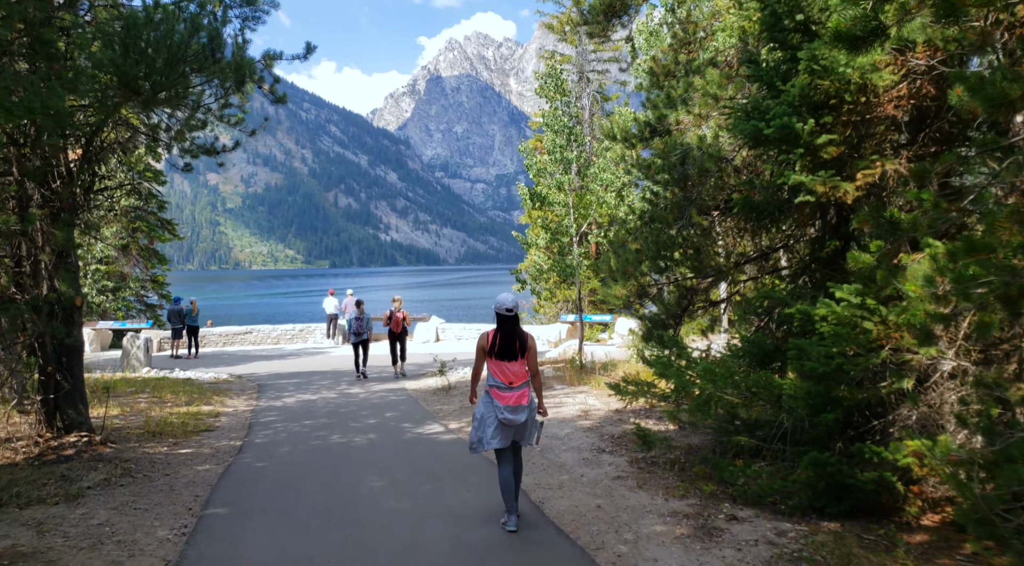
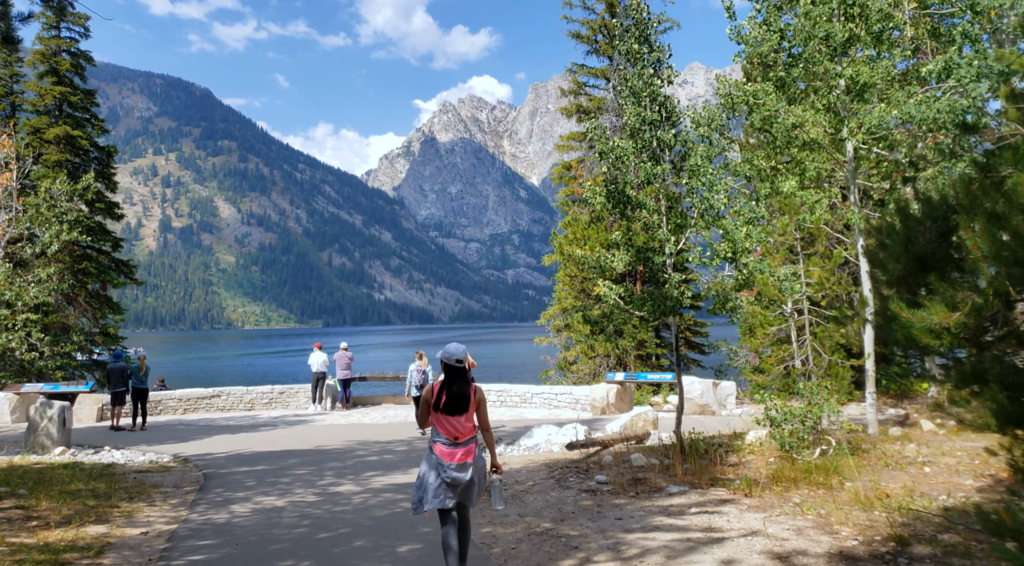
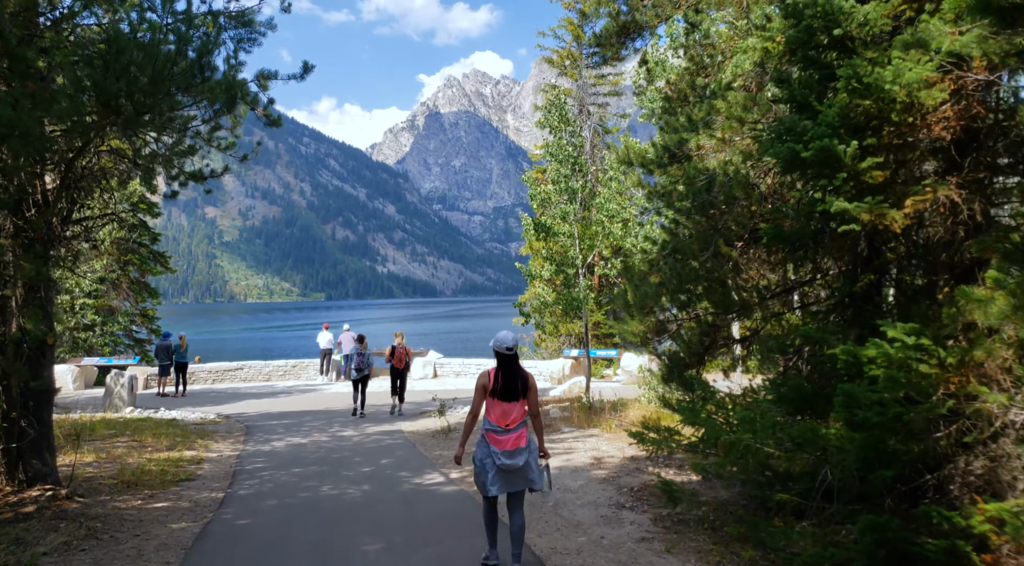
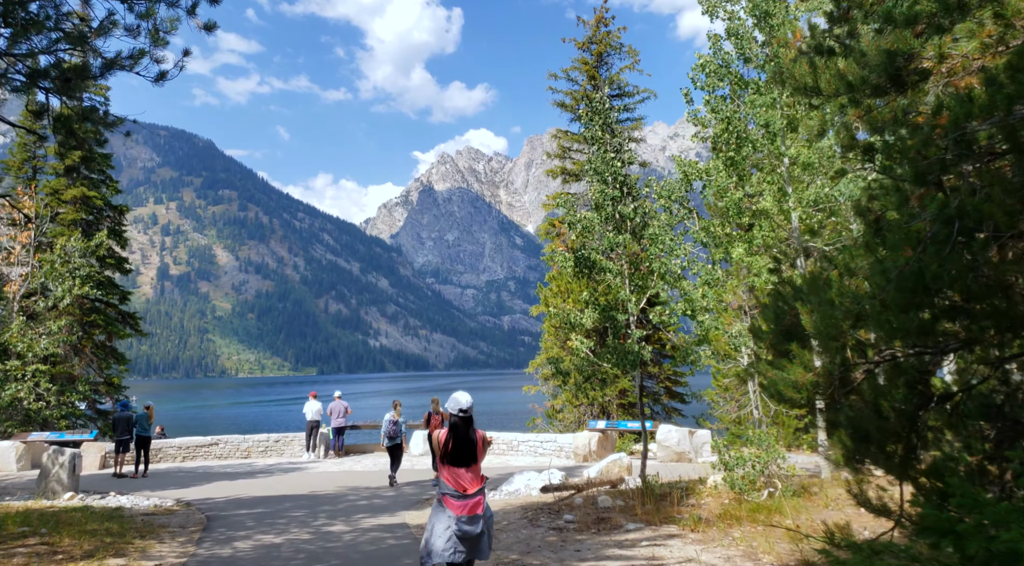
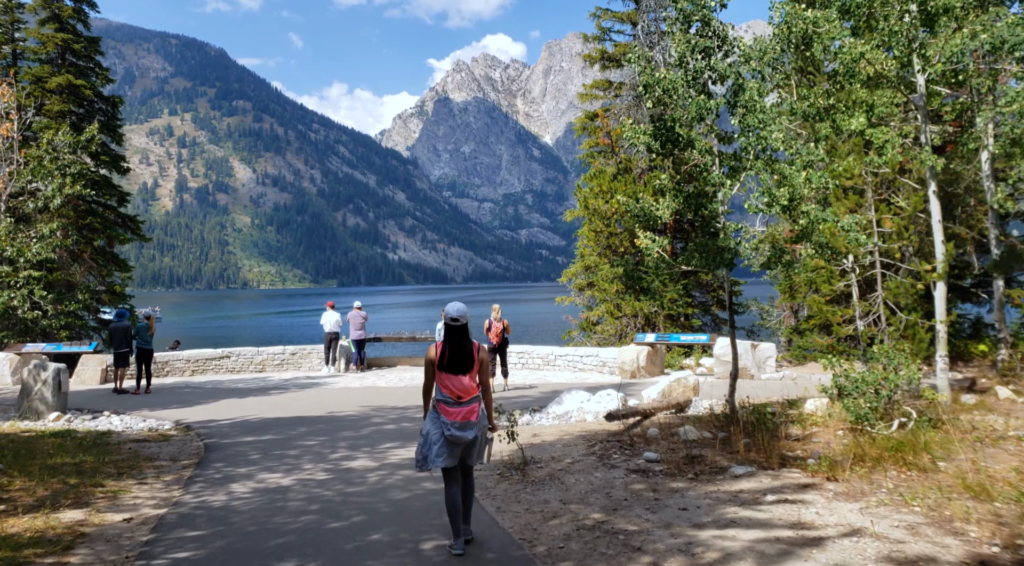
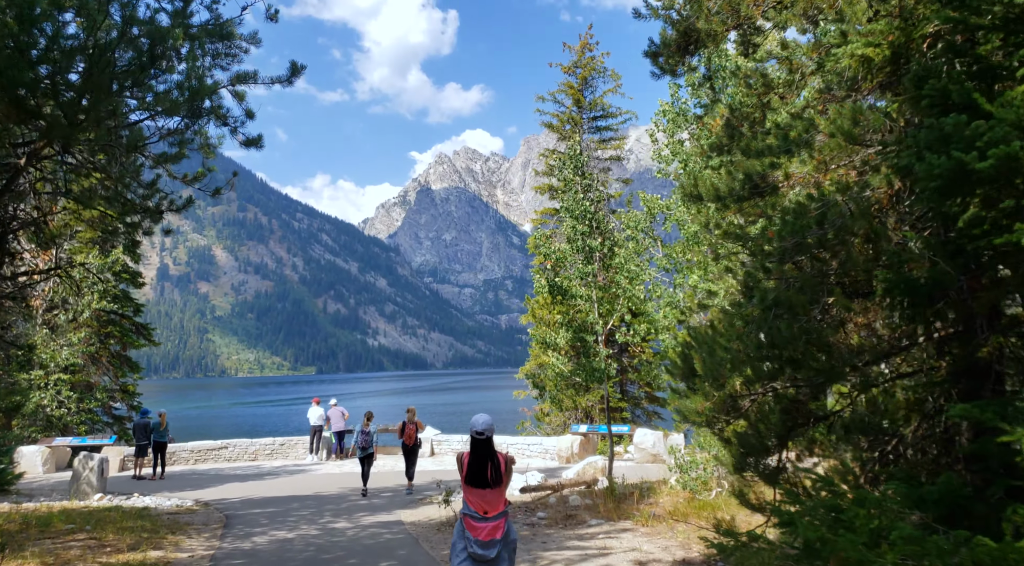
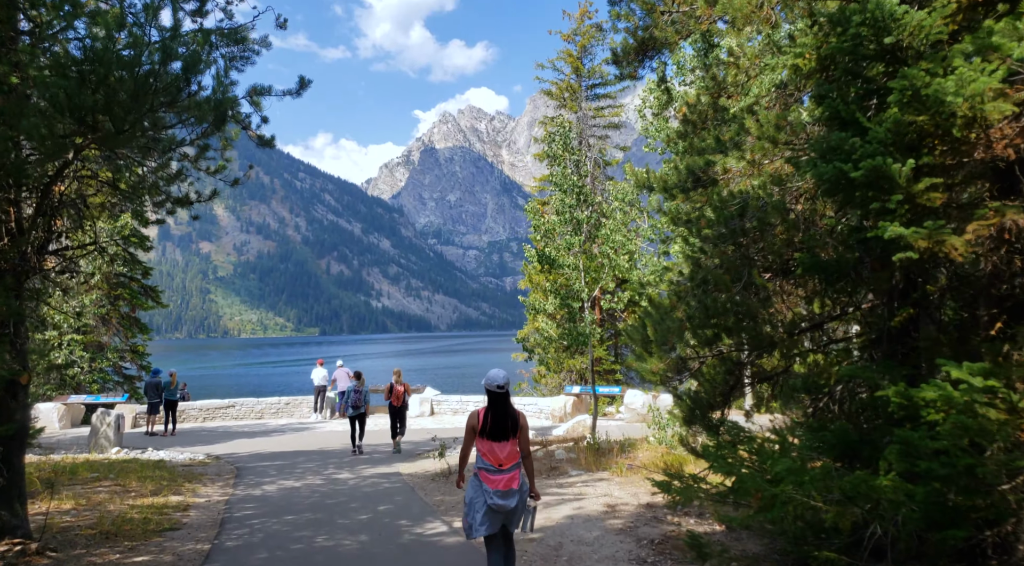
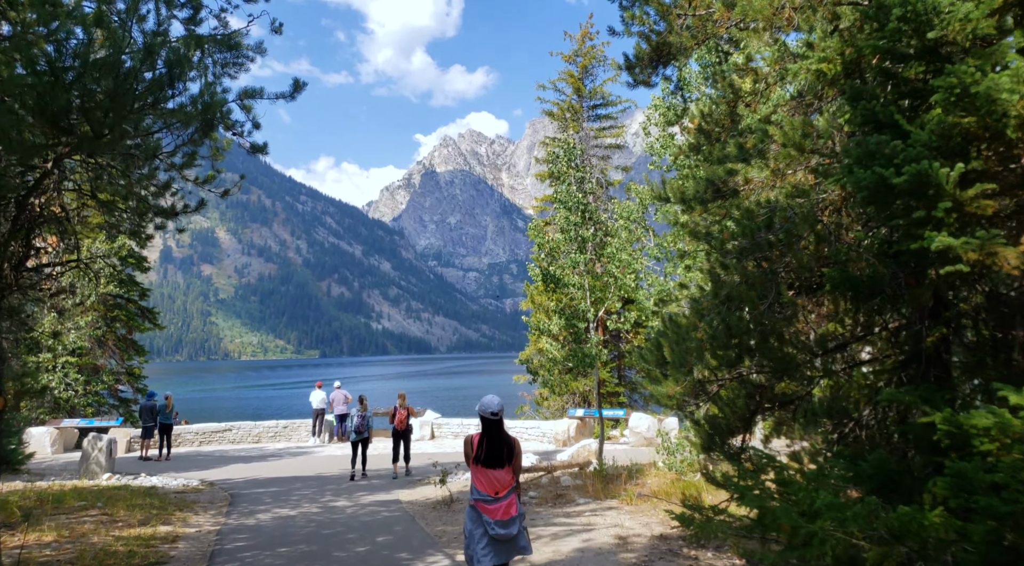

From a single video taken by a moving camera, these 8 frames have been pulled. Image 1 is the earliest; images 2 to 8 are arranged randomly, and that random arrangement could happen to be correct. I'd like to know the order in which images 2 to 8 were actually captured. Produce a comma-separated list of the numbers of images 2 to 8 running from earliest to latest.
3, 7, 8, 6, 4, 2, 5
